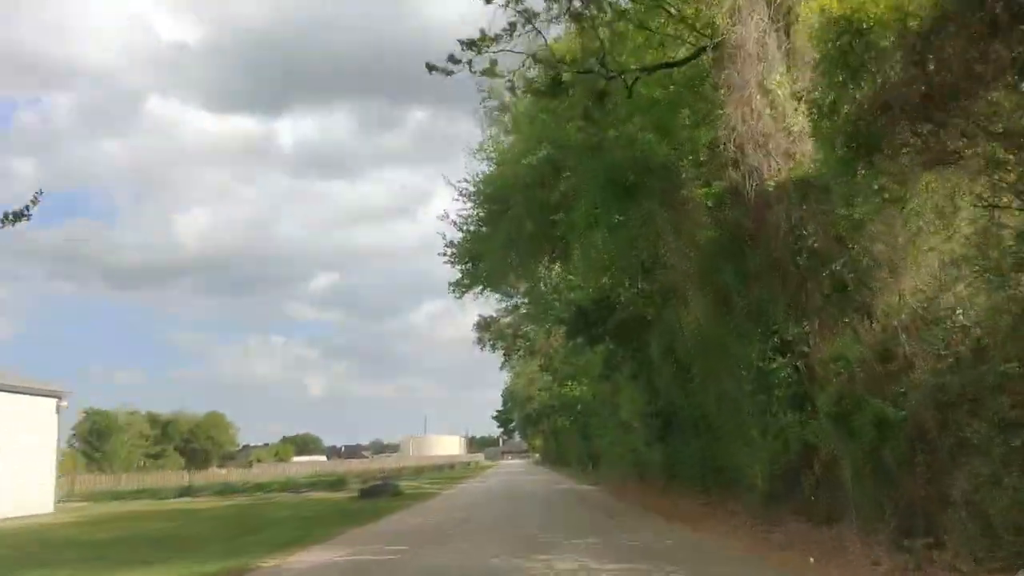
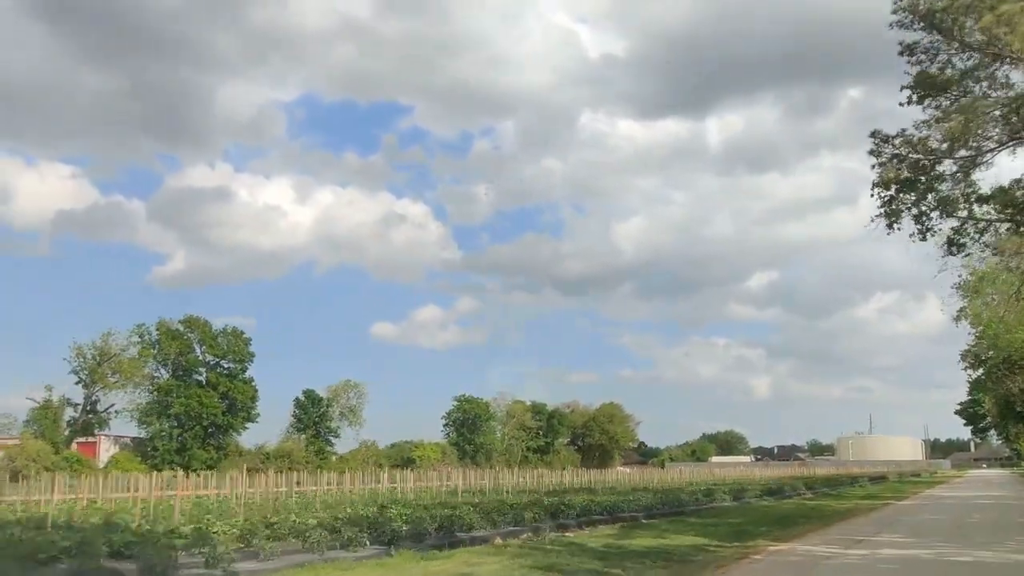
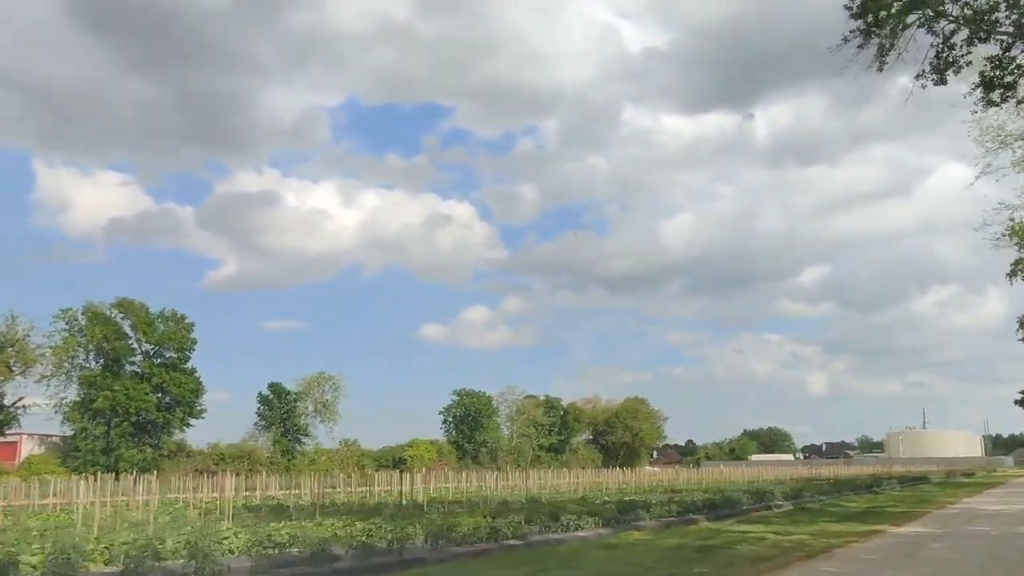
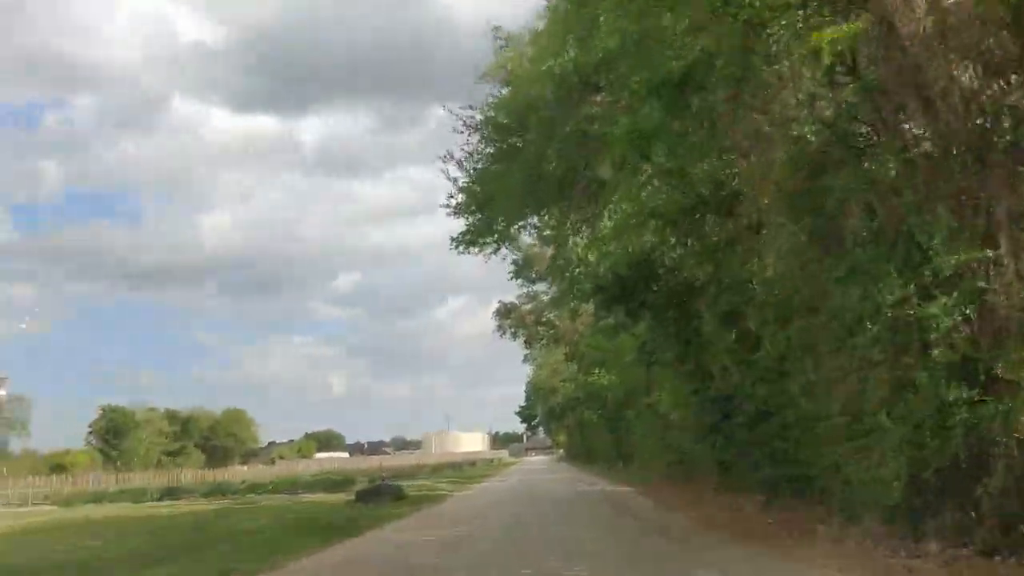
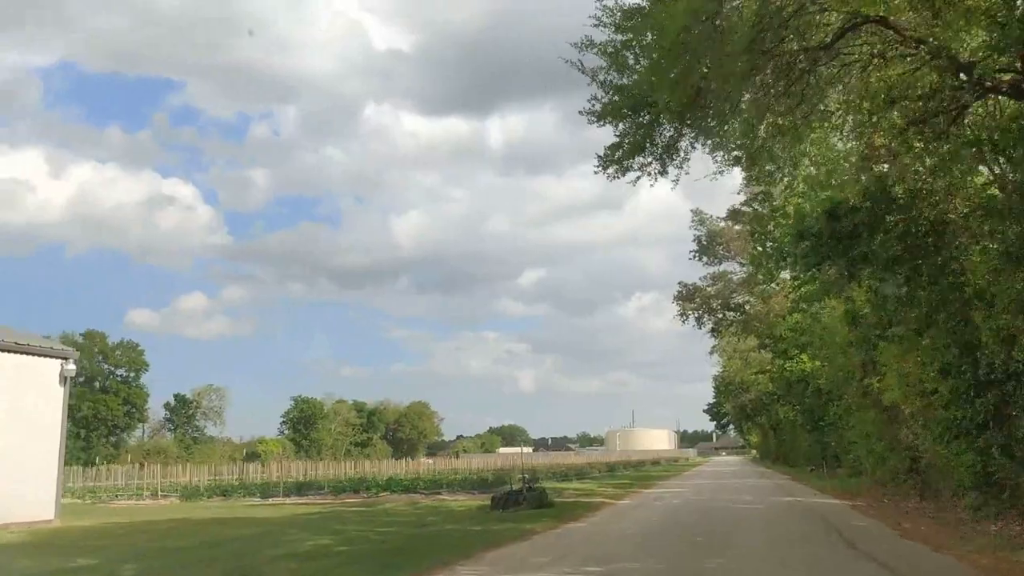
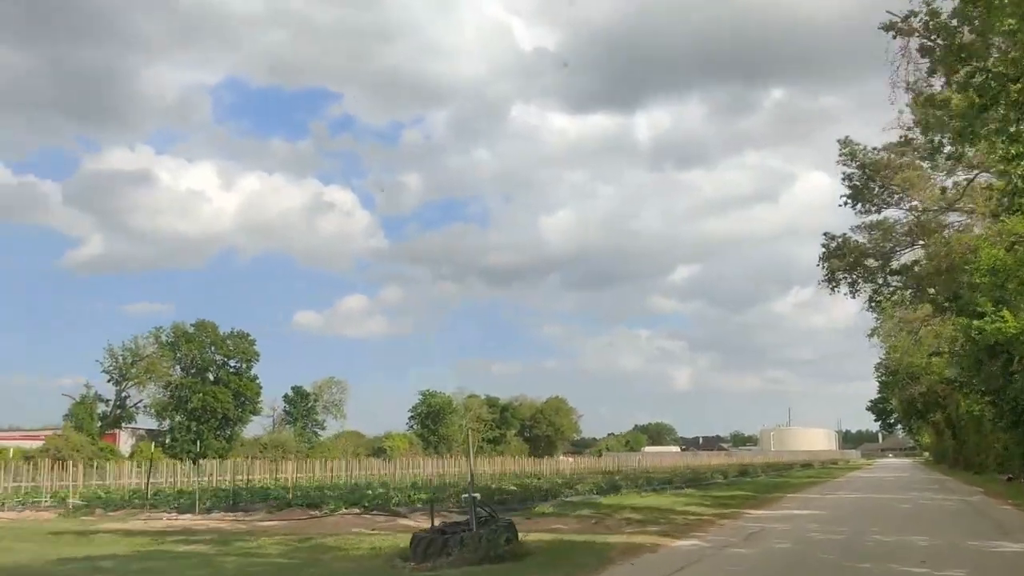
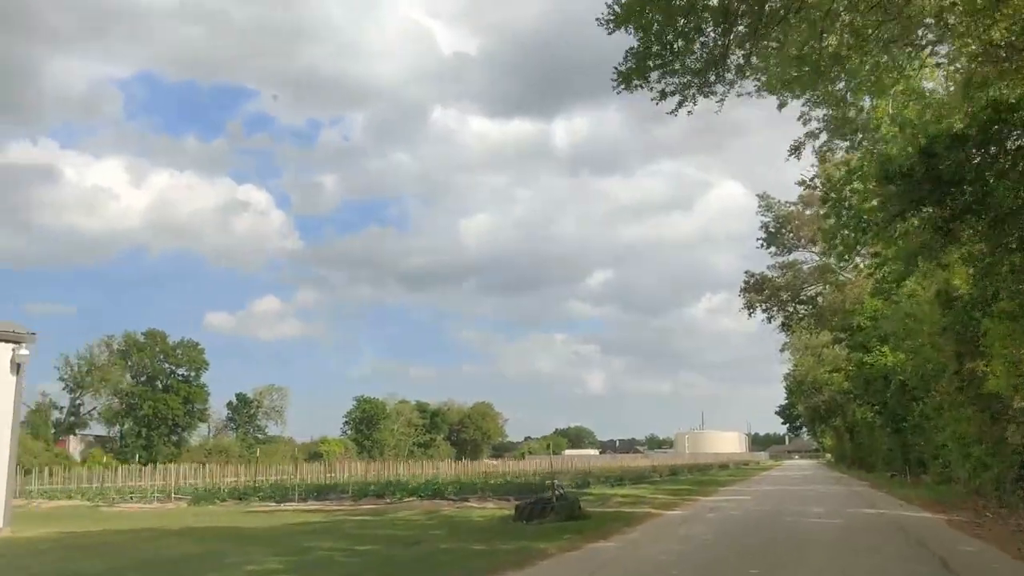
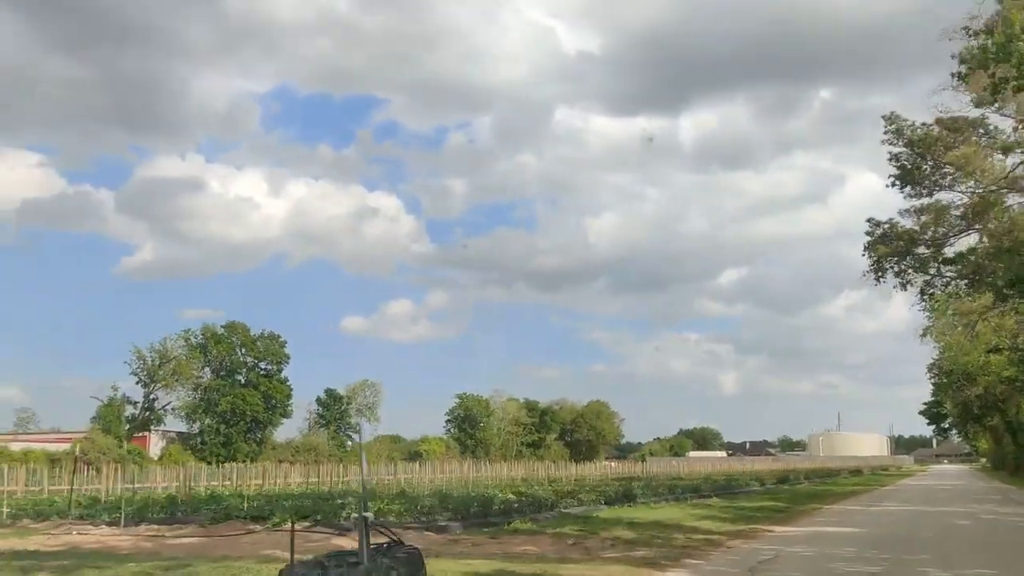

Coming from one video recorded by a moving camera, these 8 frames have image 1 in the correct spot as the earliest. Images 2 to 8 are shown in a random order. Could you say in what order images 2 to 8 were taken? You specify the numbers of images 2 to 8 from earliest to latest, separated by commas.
4, 5, 7, 6, 8, 2, 3
